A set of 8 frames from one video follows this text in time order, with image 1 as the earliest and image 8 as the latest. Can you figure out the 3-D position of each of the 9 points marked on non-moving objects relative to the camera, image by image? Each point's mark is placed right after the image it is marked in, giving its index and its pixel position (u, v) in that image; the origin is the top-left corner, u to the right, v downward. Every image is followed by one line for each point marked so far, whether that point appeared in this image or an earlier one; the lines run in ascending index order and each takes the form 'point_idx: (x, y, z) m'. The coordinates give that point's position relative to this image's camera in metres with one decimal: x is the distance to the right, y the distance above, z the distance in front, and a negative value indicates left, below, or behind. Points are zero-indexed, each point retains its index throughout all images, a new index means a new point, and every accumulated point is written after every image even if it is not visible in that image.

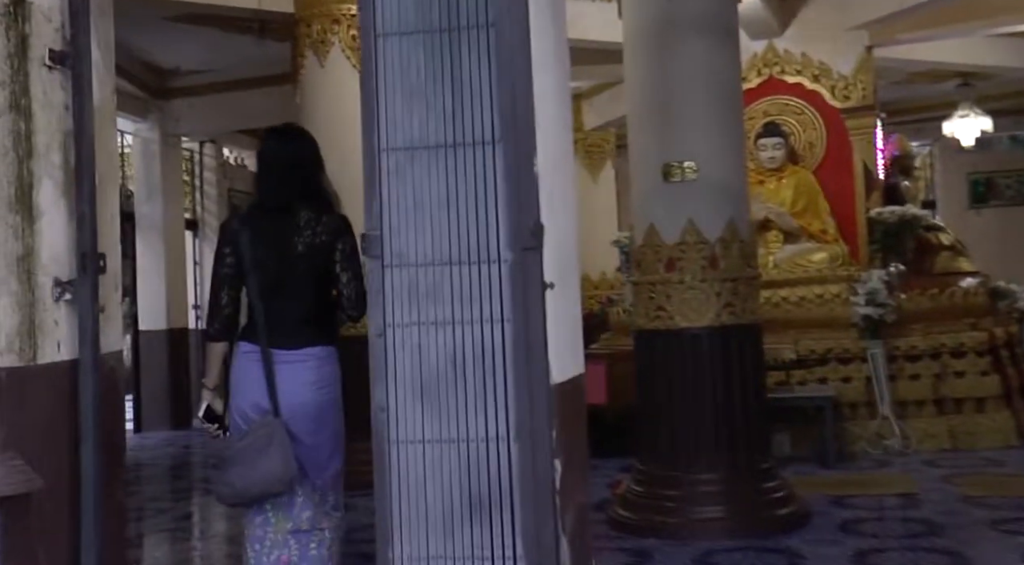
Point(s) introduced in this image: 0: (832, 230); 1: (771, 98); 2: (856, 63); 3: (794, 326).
0: (+1.9, +0.3, +7.1) m
1: (+1.6, +1.2, +7.3) m
2: (+2.1, +1.4, +7.2) m
3: (+1.6, -0.3, +6.6) m
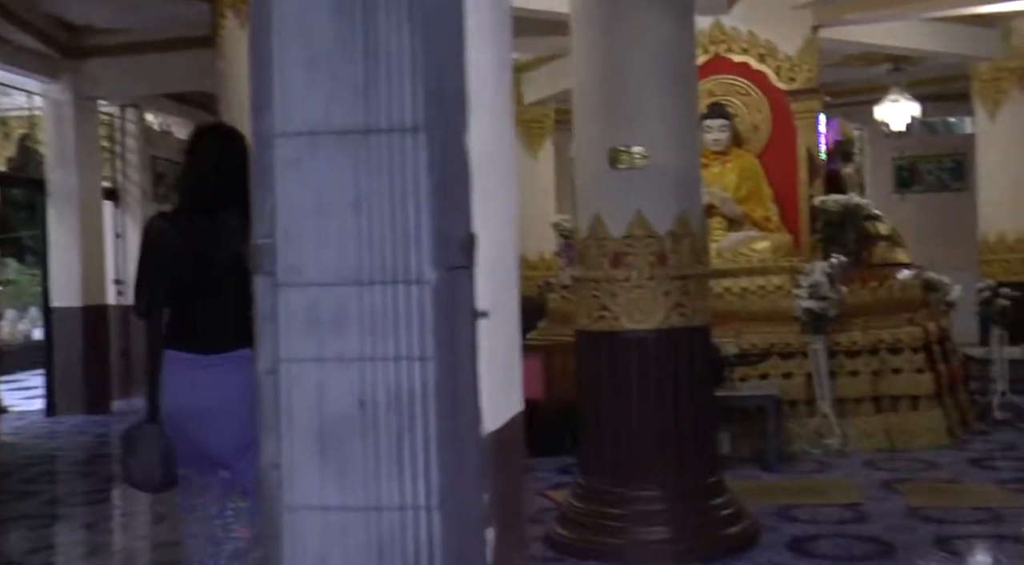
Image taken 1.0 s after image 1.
0: (+1.5, +0.4, +6.8) m
1: (+1.2, +1.2, +7.0) m
2: (+1.7, +1.4, +6.9) m
3: (+1.2, -0.2, +6.4) m
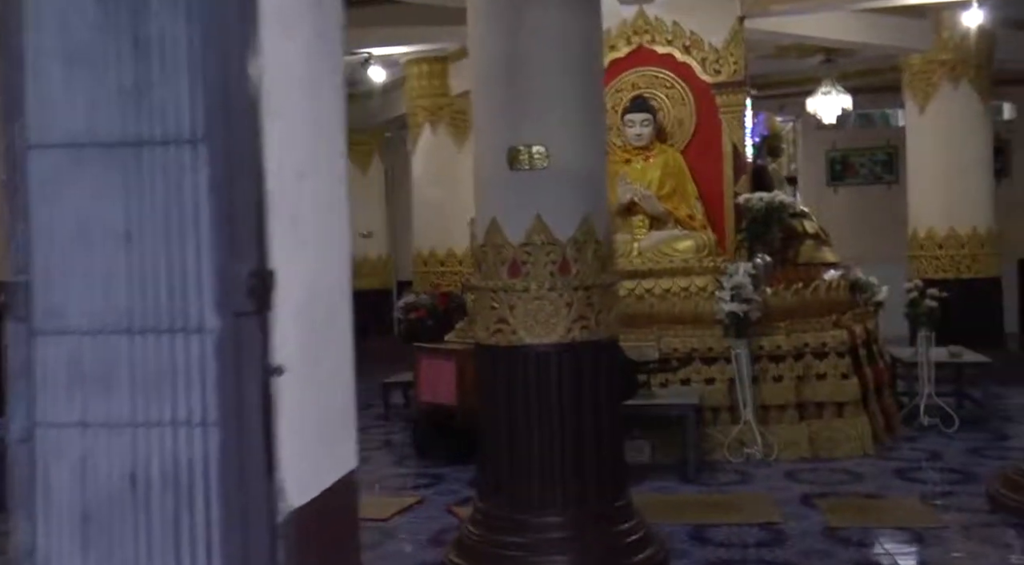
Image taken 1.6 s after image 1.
0: (+1.1, +0.4, +6.6) m
1: (+0.8, +1.2, +6.8) m
2: (+1.2, +1.4, +6.6) m
3: (+0.8, -0.2, +6.1) m
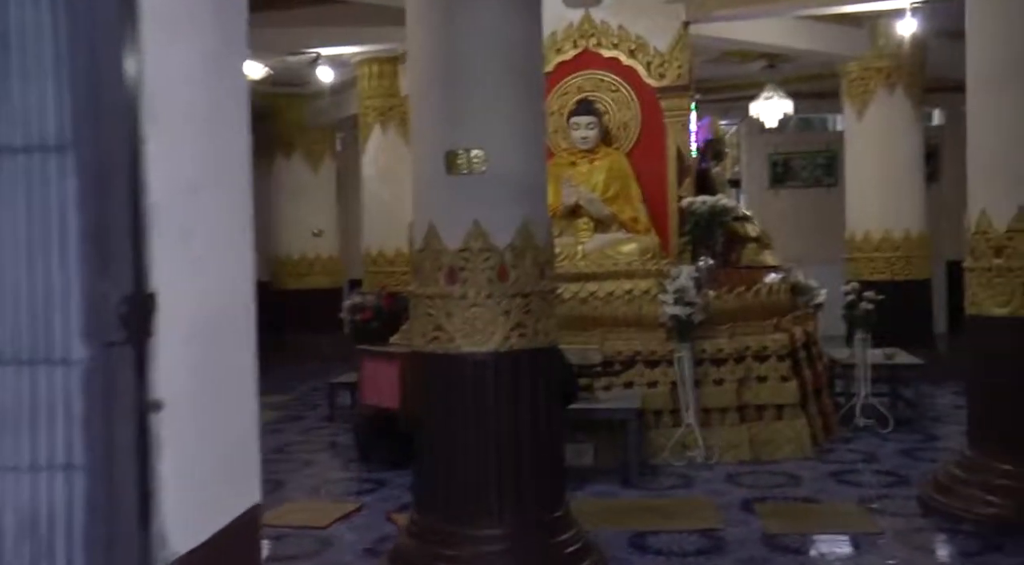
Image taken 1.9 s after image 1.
0: (+0.8, +0.4, +6.6) m
1: (+0.4, +1.2, +6.8) m
2: (+0.9, +1.4, +6.7) m
3: (+0.5, -0.2, +6.1) m
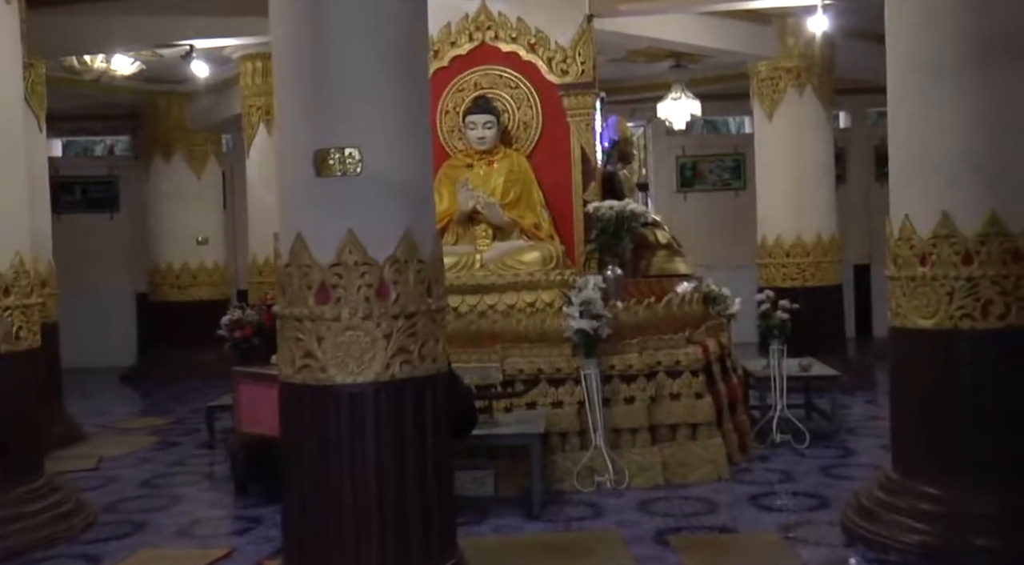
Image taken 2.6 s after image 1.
0: (+0.2, +0.3, +6.1) m
1: (-0.2, +1.2, +6.3) m
2: (+0.3, +1.3, +6.2) m
3: (0.0, -0.3, +5.7) m
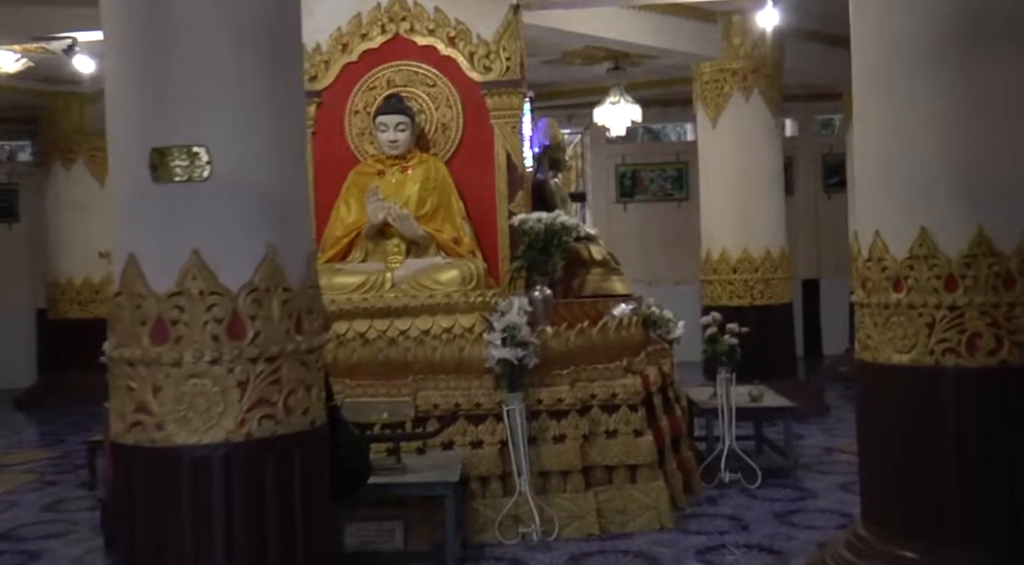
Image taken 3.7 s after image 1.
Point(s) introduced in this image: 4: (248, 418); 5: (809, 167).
0: (-0.2, +0.2, +5.5) m
1: (-0.6, +1.1, +5.6) m
2: (-0.1, +1.2, +5.6) m
3: (-0.4, -0.4, +5.0) m
4: (-0.6, -0.3, +2.6) m
5: (+2.9, +1.1, +11.3) m
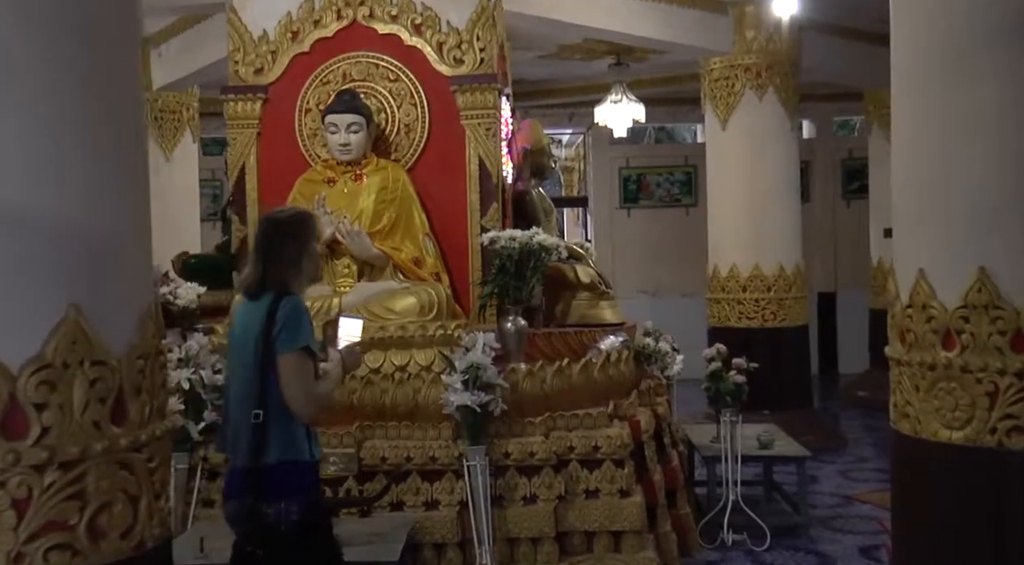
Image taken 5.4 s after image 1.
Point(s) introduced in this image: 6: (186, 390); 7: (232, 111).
0: (-0.3, +0.1, +4.7) m
1: (-0.7, +1.0, +4.9) m
2: (-0.2, +1.1, +4.8) m
3: (-0.5, -0.5, +4.2) m
4: (-0.8, -0.4, +1.8) m
5: (+2.9, +1.0, +10.5) m
6: (-1.1, -0.4, +4.1) m
7: (-1.2, +0.7, +5.0) m
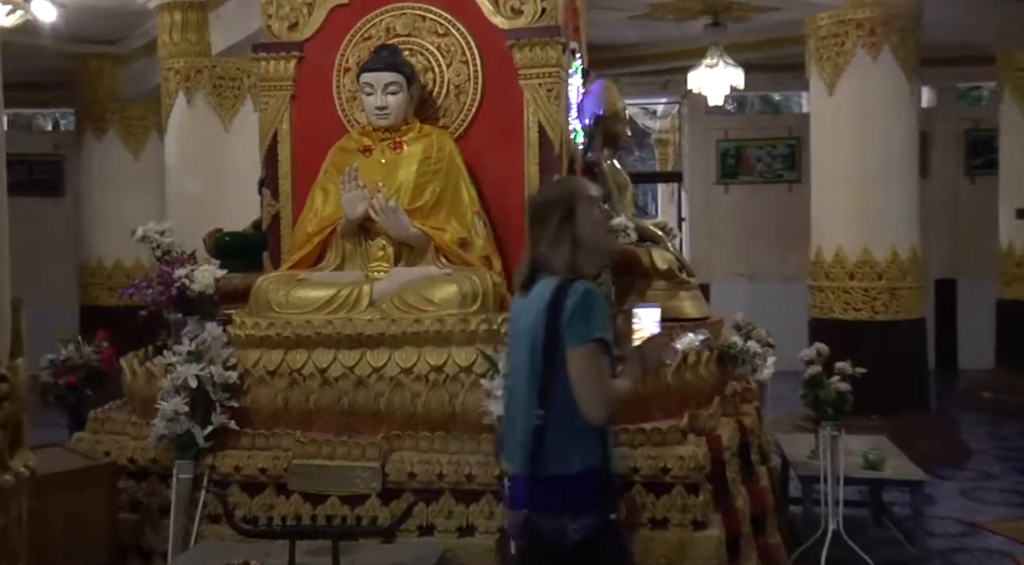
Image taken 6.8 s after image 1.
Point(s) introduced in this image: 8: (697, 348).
0: (-0.1, +0.2, +4.1) m
1: (-0.4, +1.0, +4.2) m
2: (+0.1, +1.2, +4.1) m
3: (-0.4, -0.4, +3.6) m
4: (-0.8, -0.4, +1.3) m
5: (+3.6, +1.1, +9.5) m
6: (-1.0, -0.3, +3.6) m
7: (-0.9, +0.8, +4.4) m
8: (+0.6, -0.2, +3.9) m
